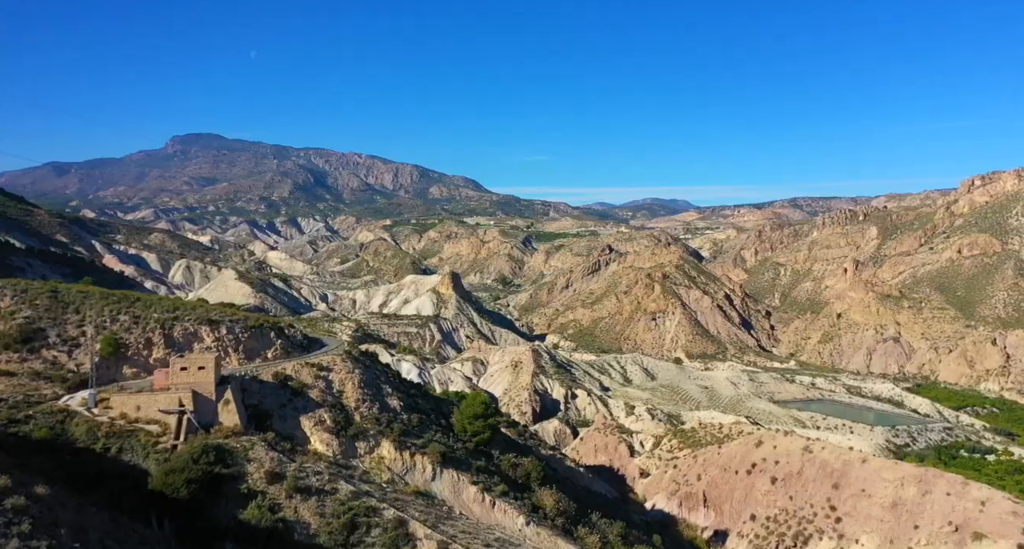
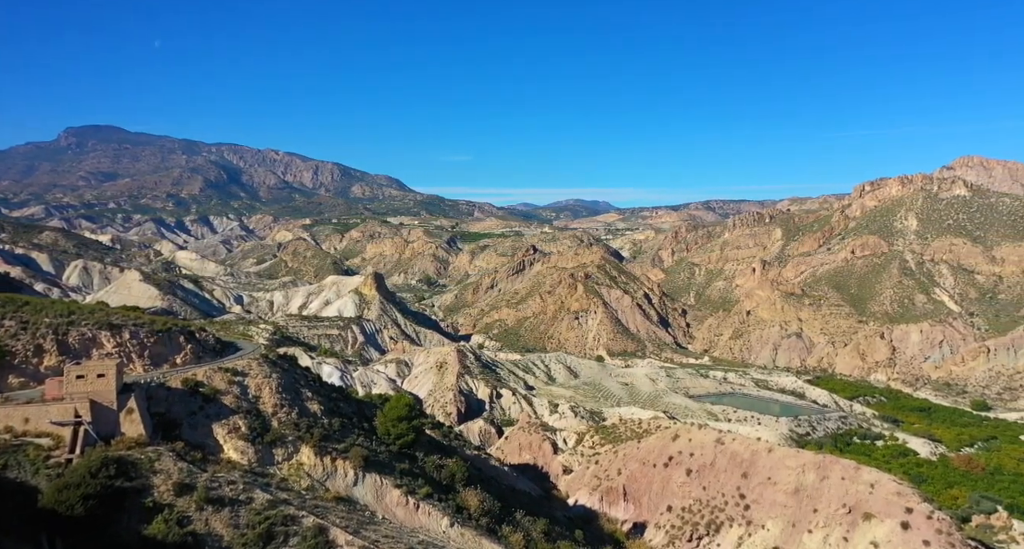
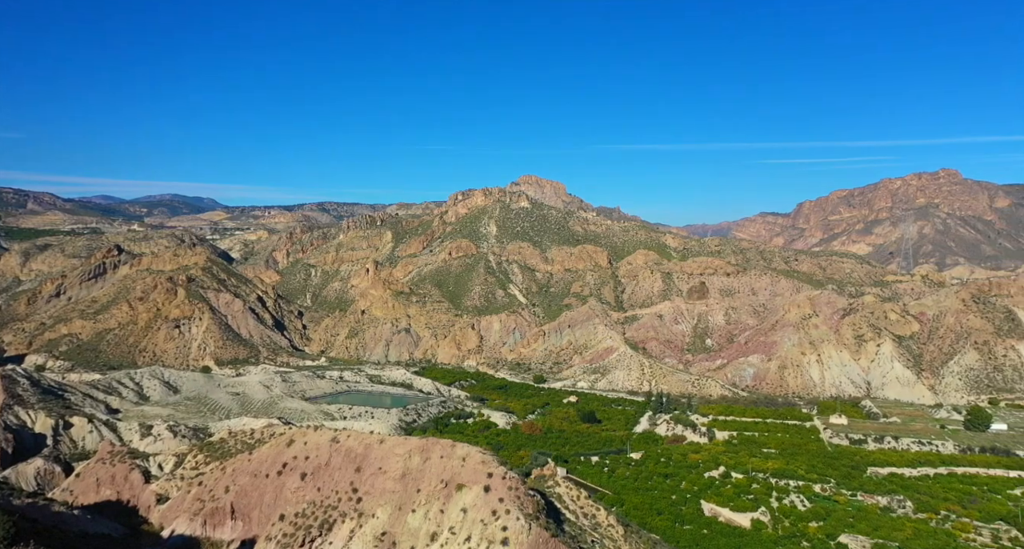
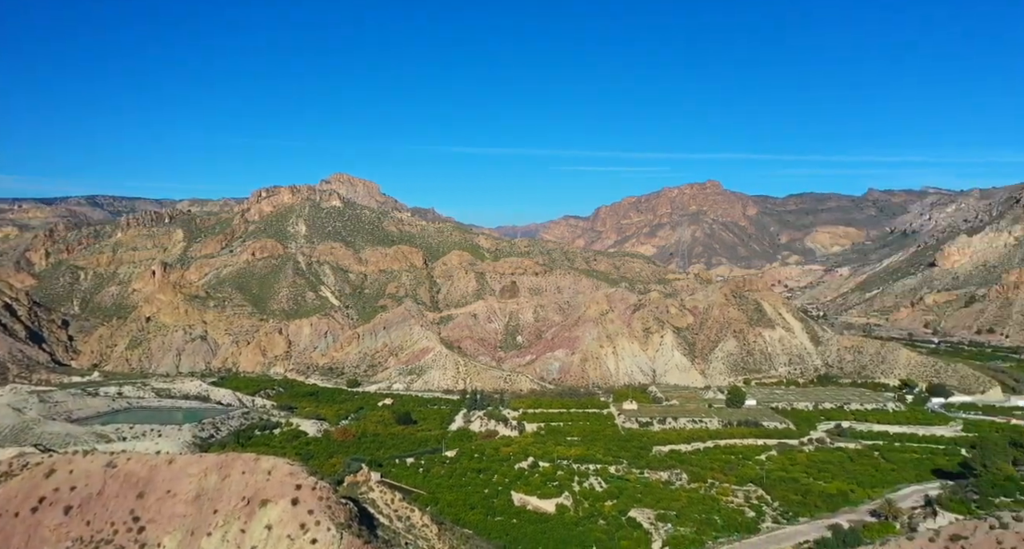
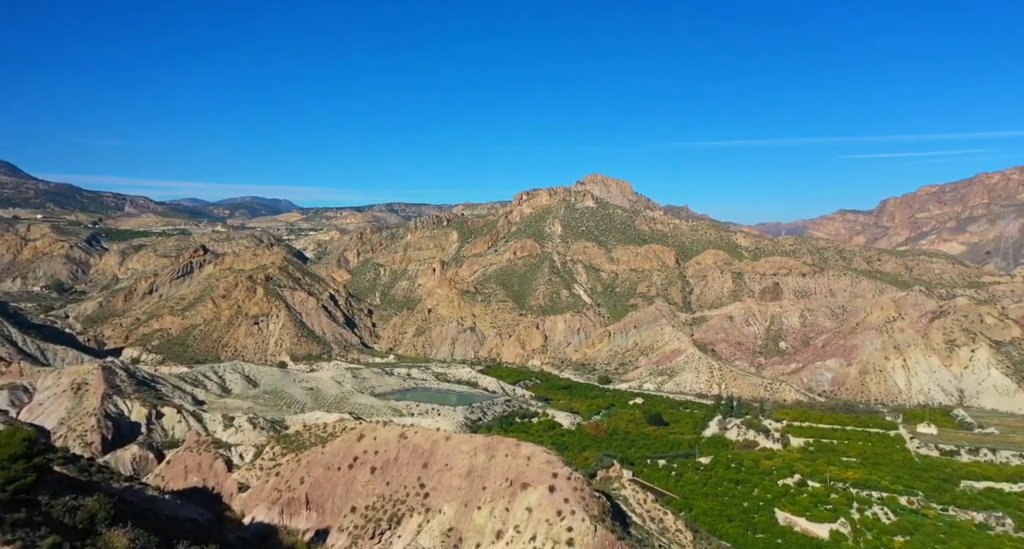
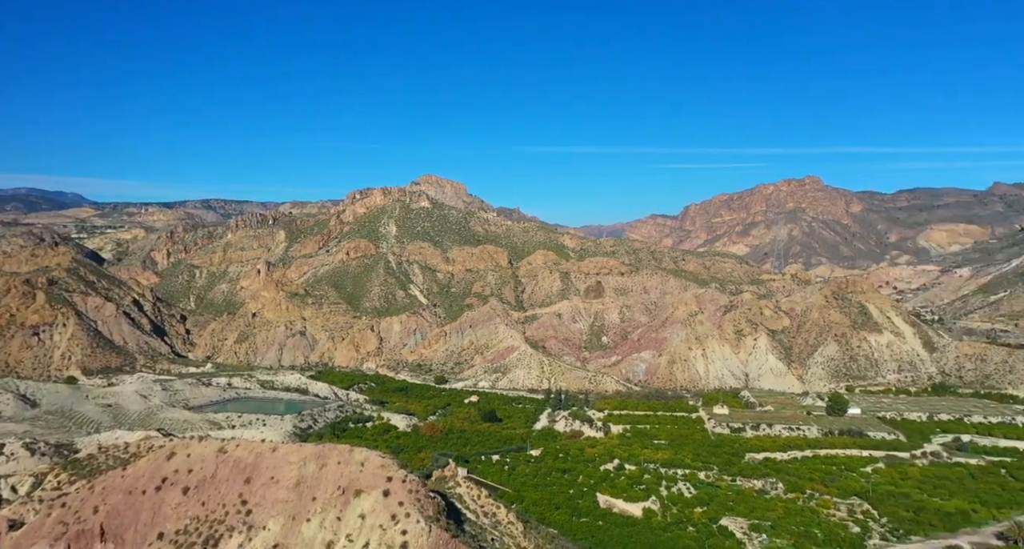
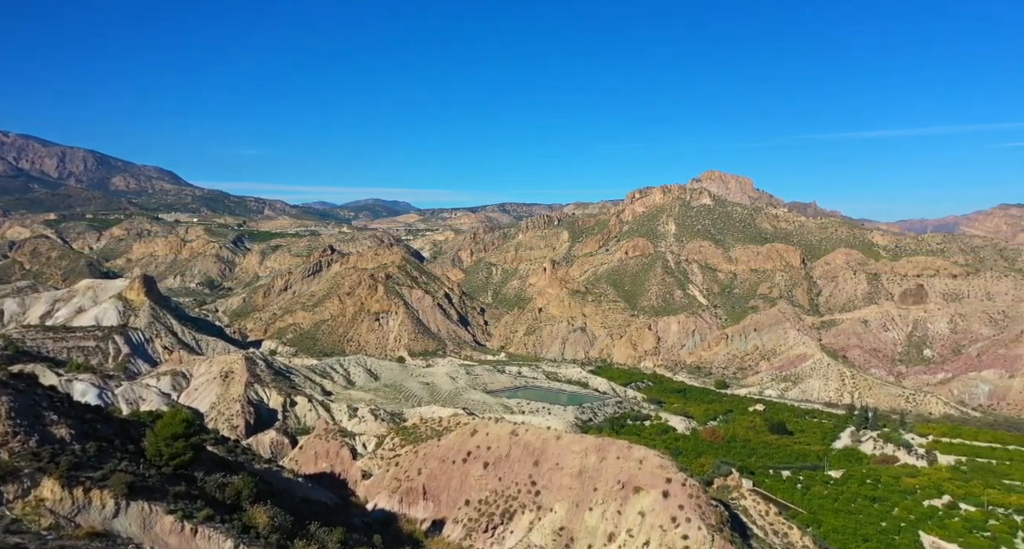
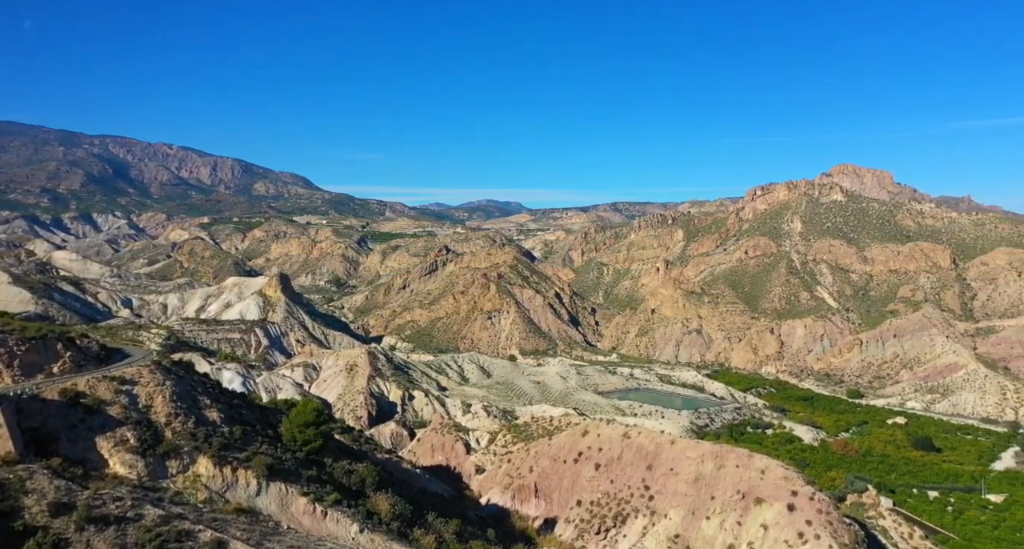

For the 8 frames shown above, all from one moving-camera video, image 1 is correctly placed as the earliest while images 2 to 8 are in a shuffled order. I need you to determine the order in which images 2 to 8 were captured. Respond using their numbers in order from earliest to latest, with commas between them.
2, 8, 7, 5, 3, 6, 4
